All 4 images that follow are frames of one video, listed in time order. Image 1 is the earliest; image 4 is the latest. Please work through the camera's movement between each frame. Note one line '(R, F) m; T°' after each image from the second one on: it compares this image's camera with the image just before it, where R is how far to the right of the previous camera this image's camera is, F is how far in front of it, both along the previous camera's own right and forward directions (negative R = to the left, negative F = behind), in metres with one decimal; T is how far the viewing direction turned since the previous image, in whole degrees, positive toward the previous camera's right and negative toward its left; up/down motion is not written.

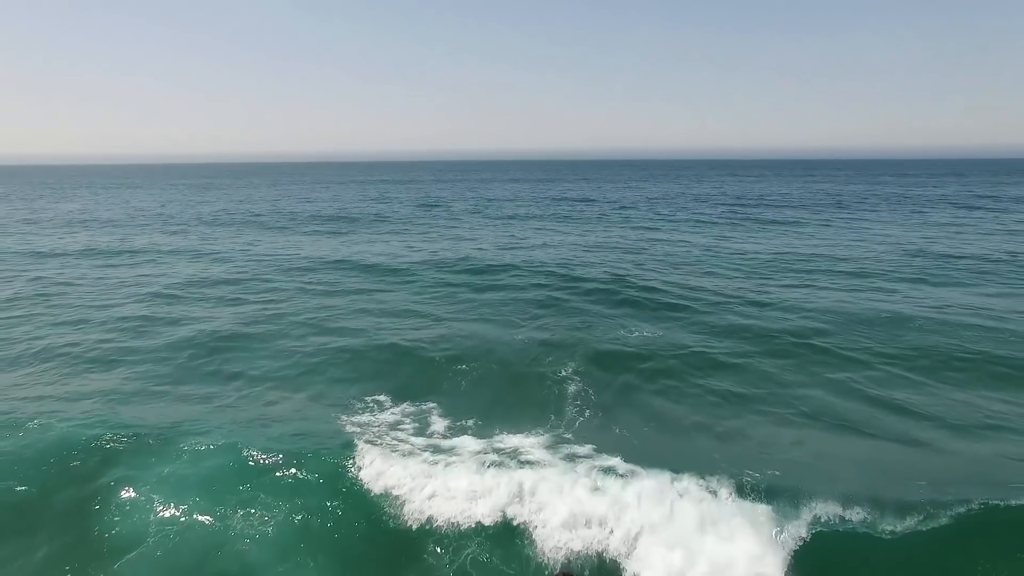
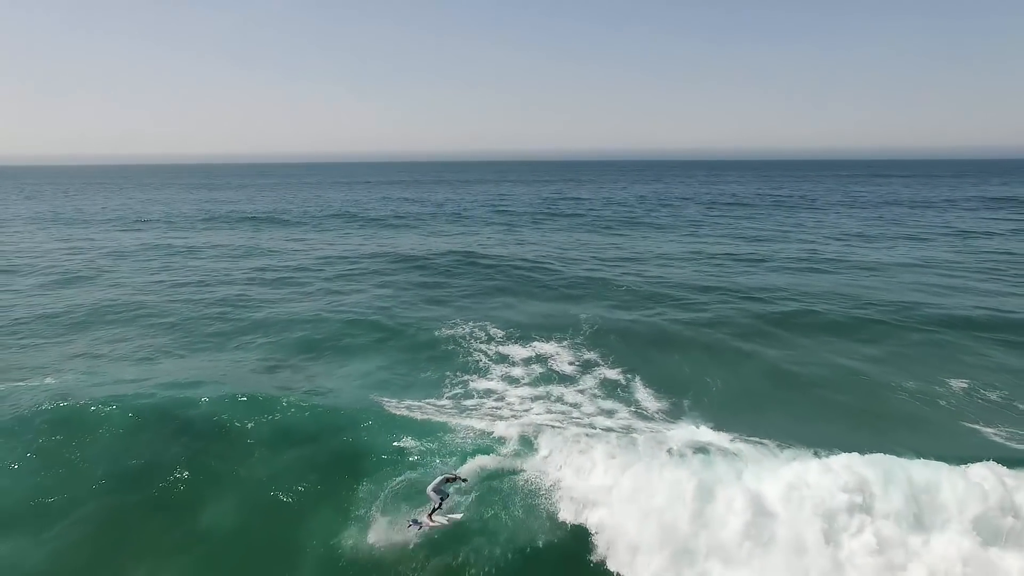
(-1.7, -7.8) m; +1°
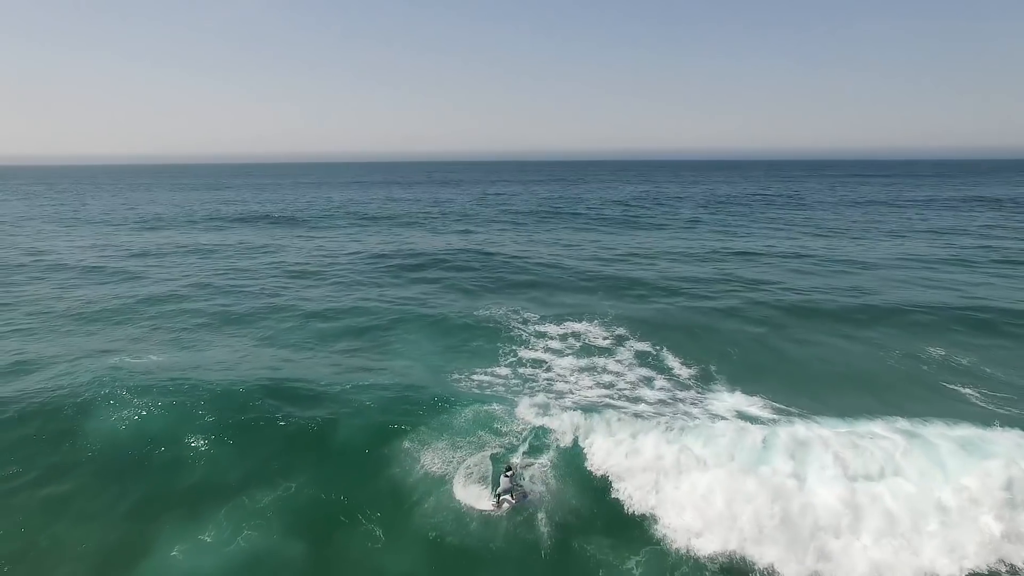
(-2.3, -2.4) m; +1°
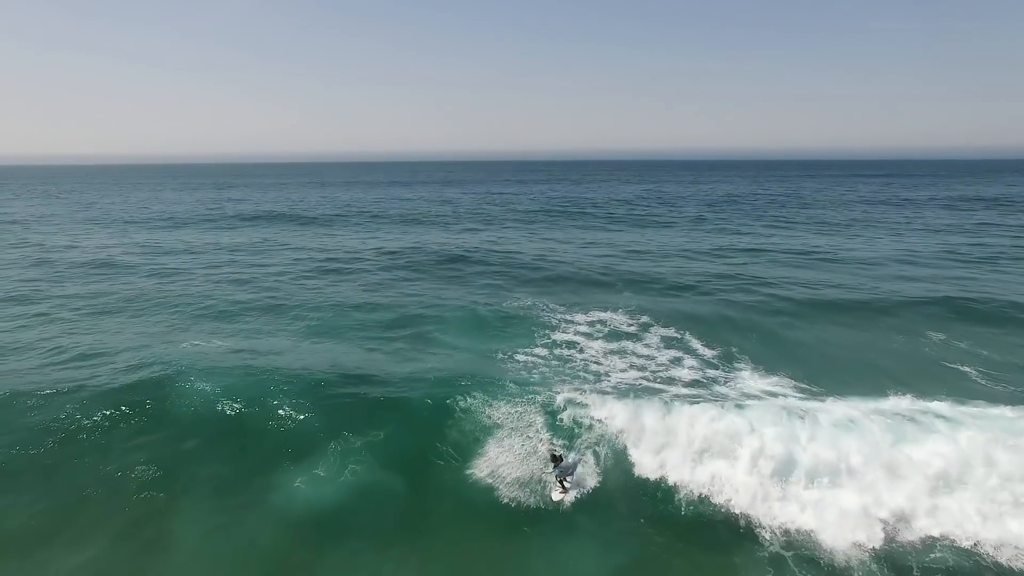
(-1.7, -1.5) m; 0°
